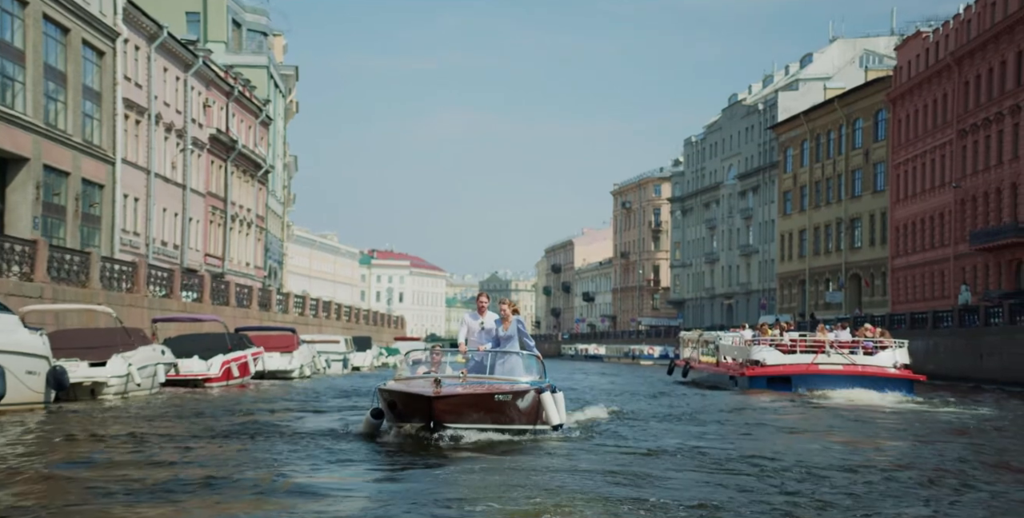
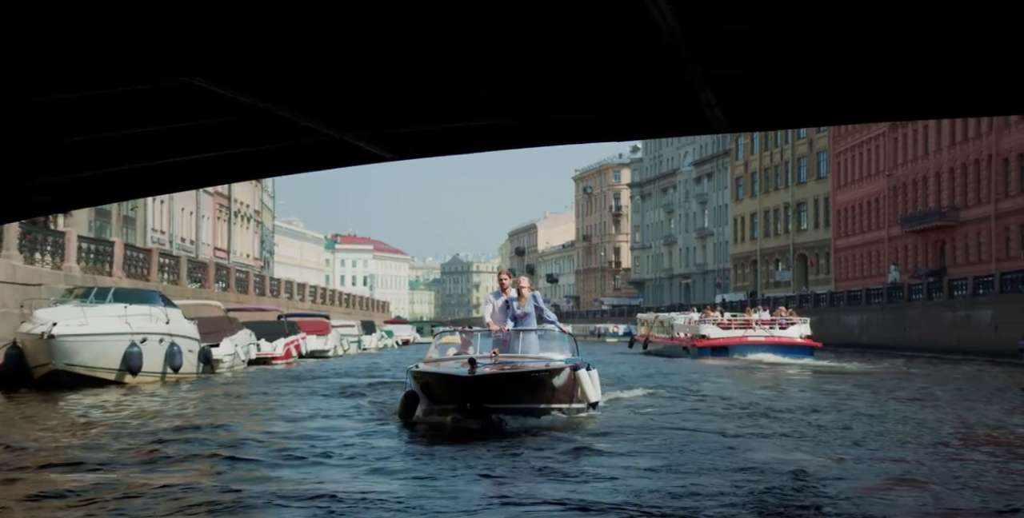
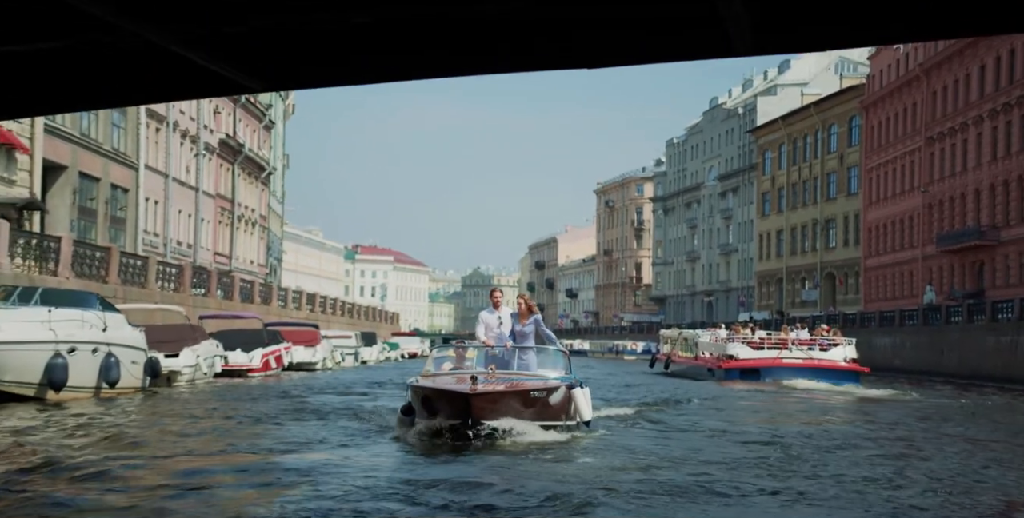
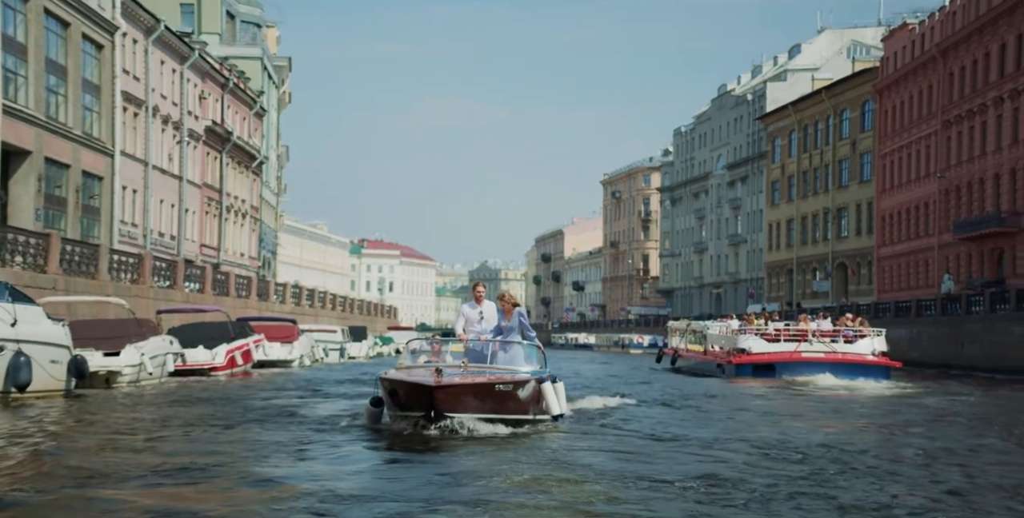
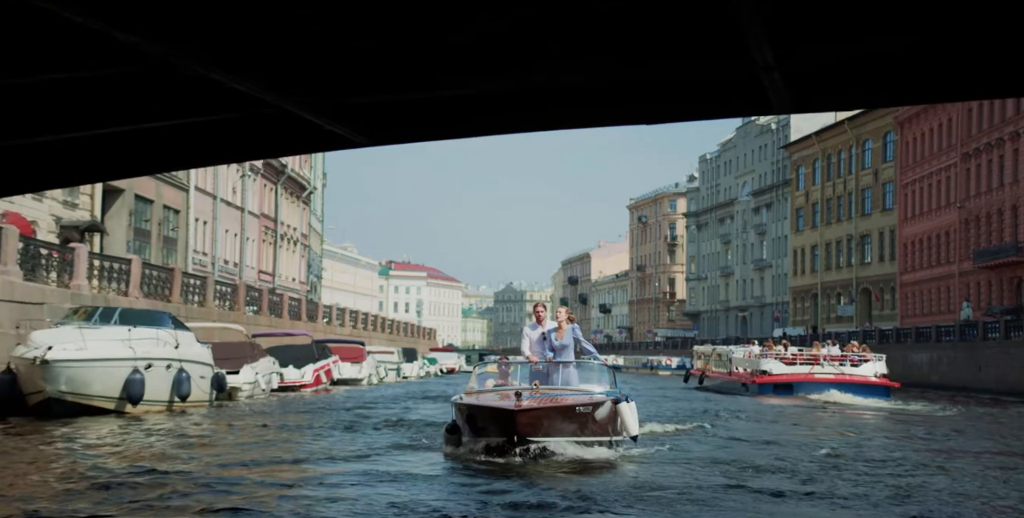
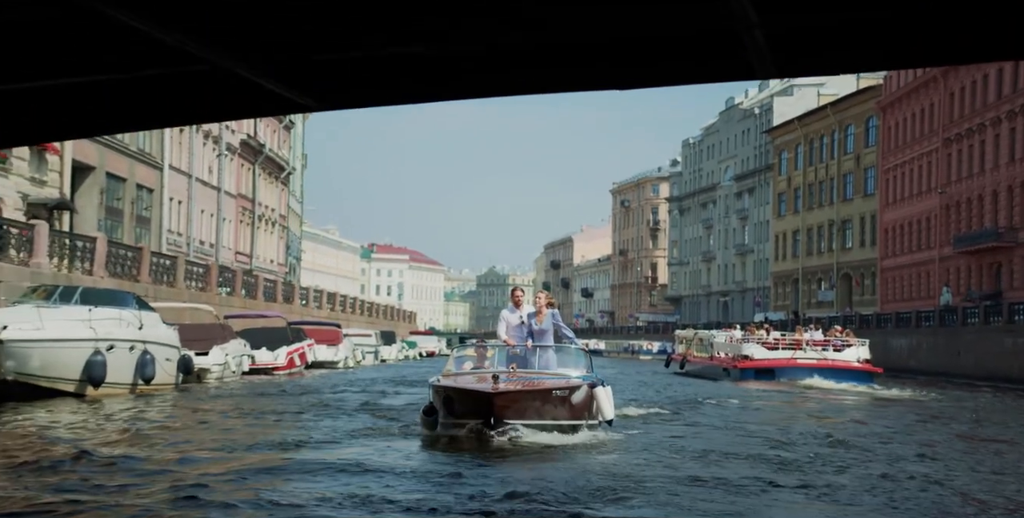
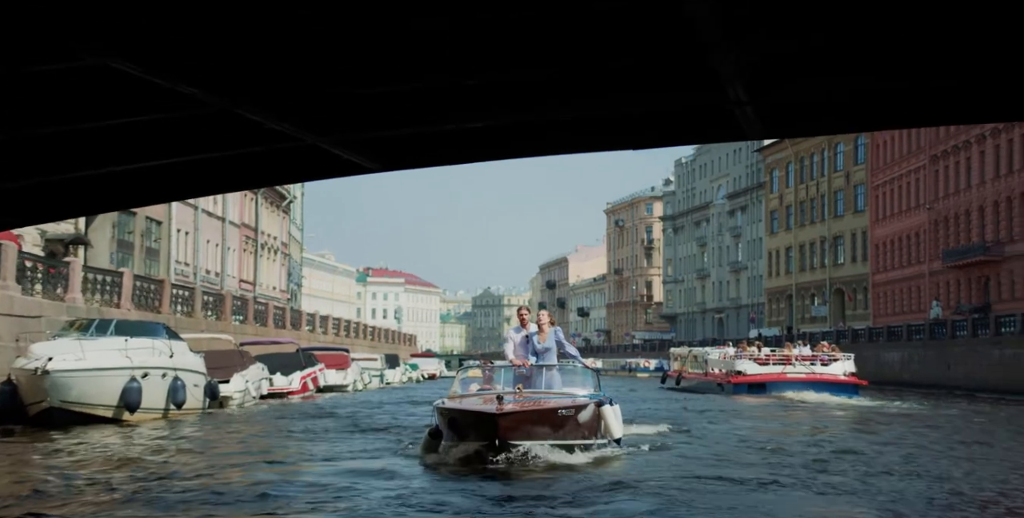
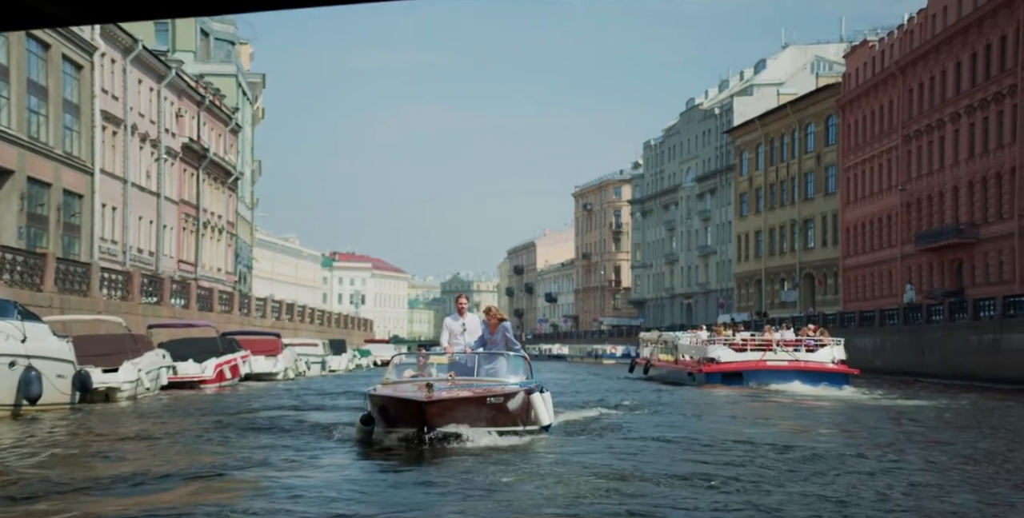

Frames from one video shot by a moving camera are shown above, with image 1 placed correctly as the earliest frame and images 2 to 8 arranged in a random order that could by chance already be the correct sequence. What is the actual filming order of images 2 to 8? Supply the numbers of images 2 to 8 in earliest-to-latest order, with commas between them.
4, 8, 3, 6, 5, 7, 2
